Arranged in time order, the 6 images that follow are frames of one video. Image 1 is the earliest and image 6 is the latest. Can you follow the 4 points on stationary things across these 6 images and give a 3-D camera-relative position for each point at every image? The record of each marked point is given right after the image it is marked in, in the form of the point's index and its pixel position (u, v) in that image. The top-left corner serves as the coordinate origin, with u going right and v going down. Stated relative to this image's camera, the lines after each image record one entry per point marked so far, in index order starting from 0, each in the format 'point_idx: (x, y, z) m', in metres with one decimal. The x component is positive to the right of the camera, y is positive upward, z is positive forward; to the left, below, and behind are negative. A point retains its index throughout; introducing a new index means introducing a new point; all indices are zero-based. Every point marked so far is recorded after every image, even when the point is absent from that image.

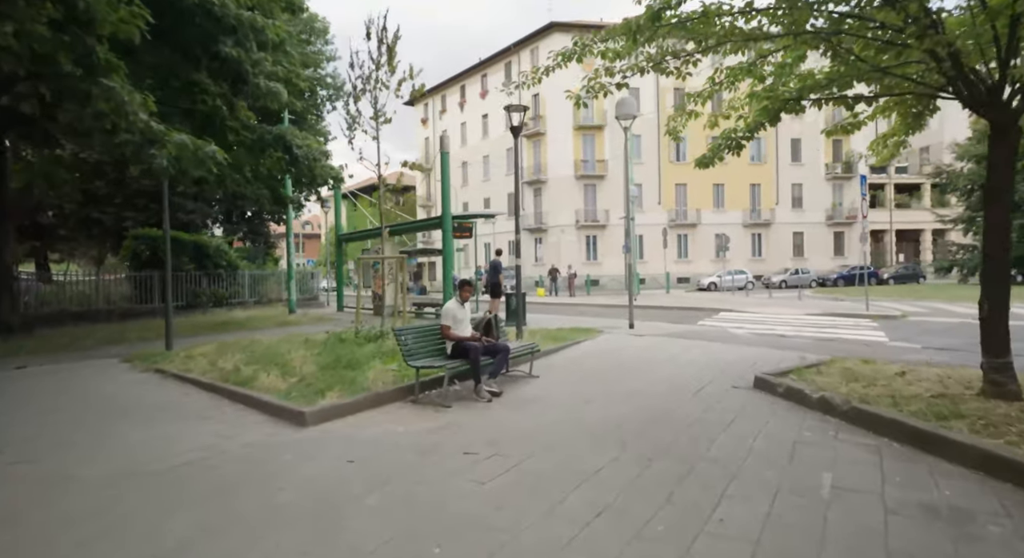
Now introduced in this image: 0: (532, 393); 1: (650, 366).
0: (+0.2, -1.4, +6.5) m
1: (+2.1, -1.3, +8.0) m
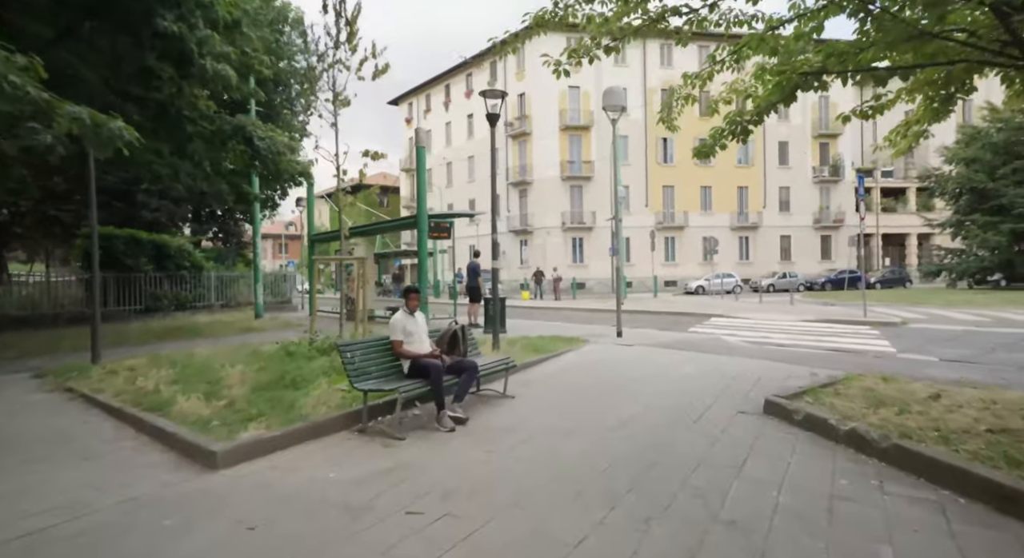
0: (-0.1, -1.4, +5.5) m
1: (+1.7, -1.4, +7.1) m
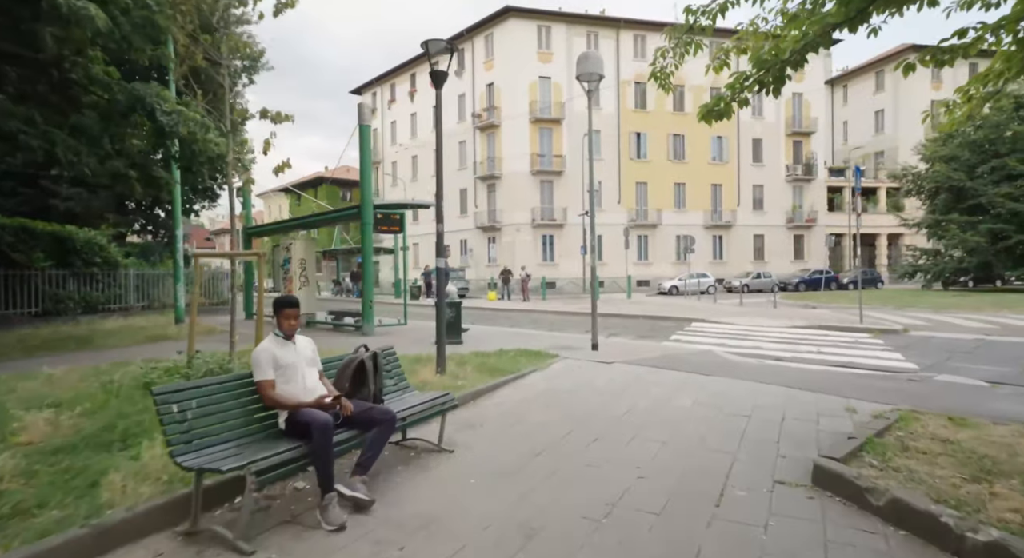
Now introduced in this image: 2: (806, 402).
0: (-0.5, -1.5, +3.6) m
1: (+1.2, -1.4, +5.2) m
2: (+3.1, -1.3, +5.8) m
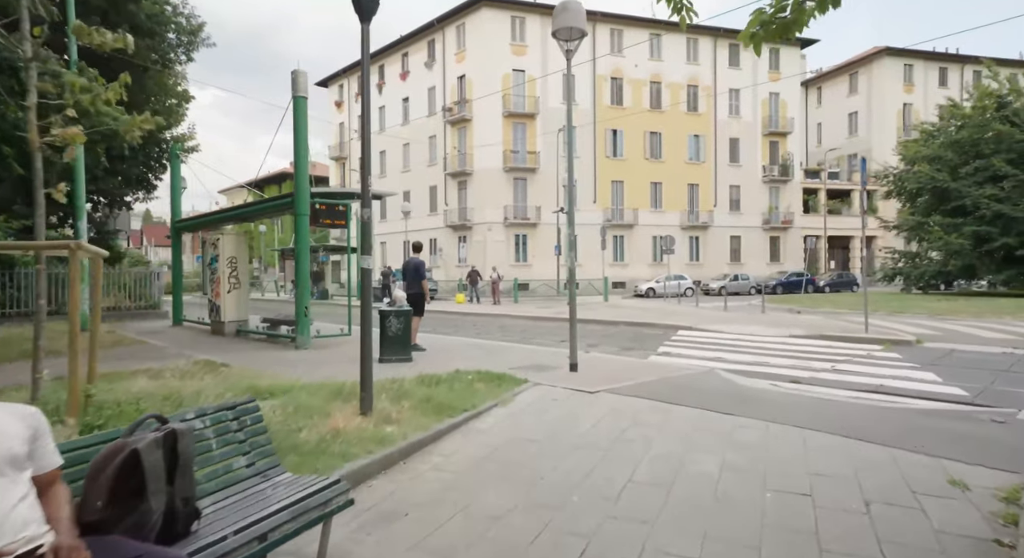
0: (-0.8, -1.5, +1.7) m
1: (+0.8, -1.5, +3.4) m
2: (+2.7, -1.4, +4.0) m
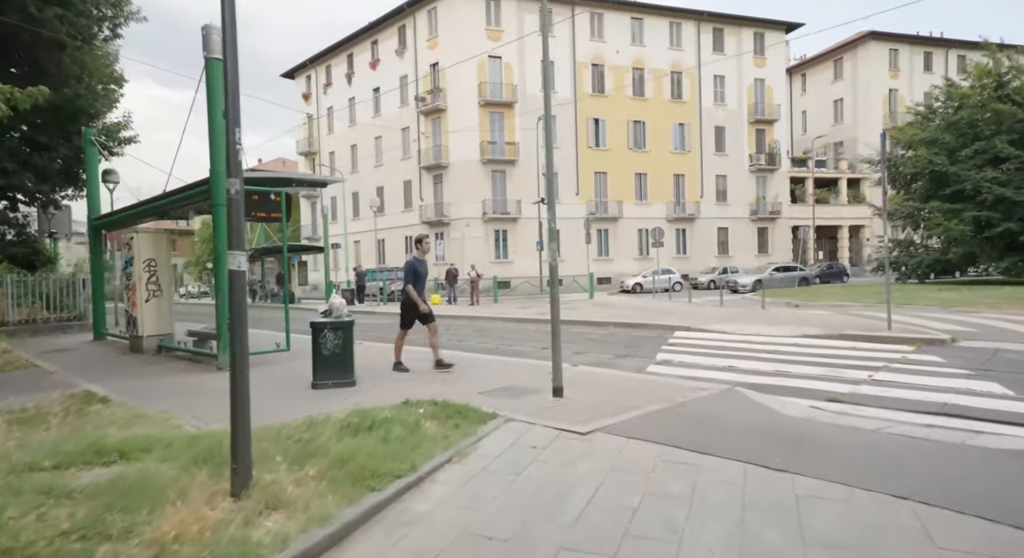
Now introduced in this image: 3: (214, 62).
0: (-1.0, -1.6, -0.2) m
1: (+0.5, -1.5, +1.5) m
2: (+2.4, -1.3, +2.2) m
3: (-4.7, +3.4, +8.7) m
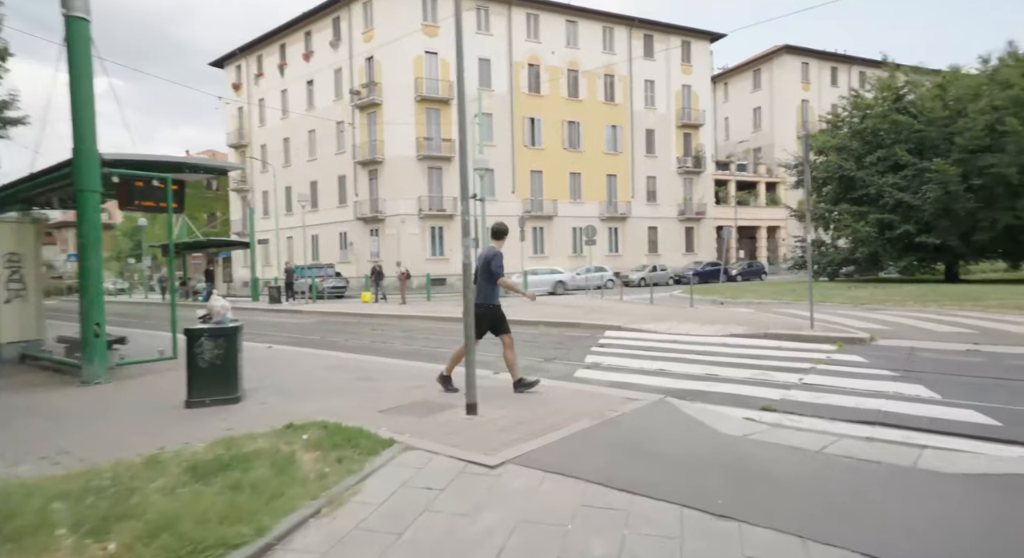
0: (-1.2, -1.6, -1.2) m
1: (+0.2, -1.5, +0.8) m
2: (+2.0, -1.4, +1.7) m
3: (-5.9, +3.4, +7.2) m
